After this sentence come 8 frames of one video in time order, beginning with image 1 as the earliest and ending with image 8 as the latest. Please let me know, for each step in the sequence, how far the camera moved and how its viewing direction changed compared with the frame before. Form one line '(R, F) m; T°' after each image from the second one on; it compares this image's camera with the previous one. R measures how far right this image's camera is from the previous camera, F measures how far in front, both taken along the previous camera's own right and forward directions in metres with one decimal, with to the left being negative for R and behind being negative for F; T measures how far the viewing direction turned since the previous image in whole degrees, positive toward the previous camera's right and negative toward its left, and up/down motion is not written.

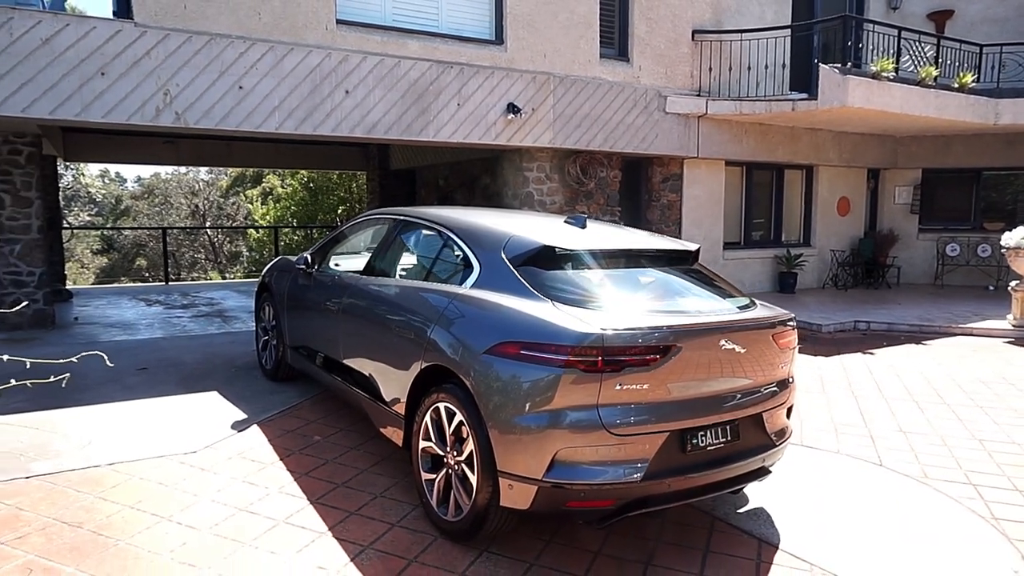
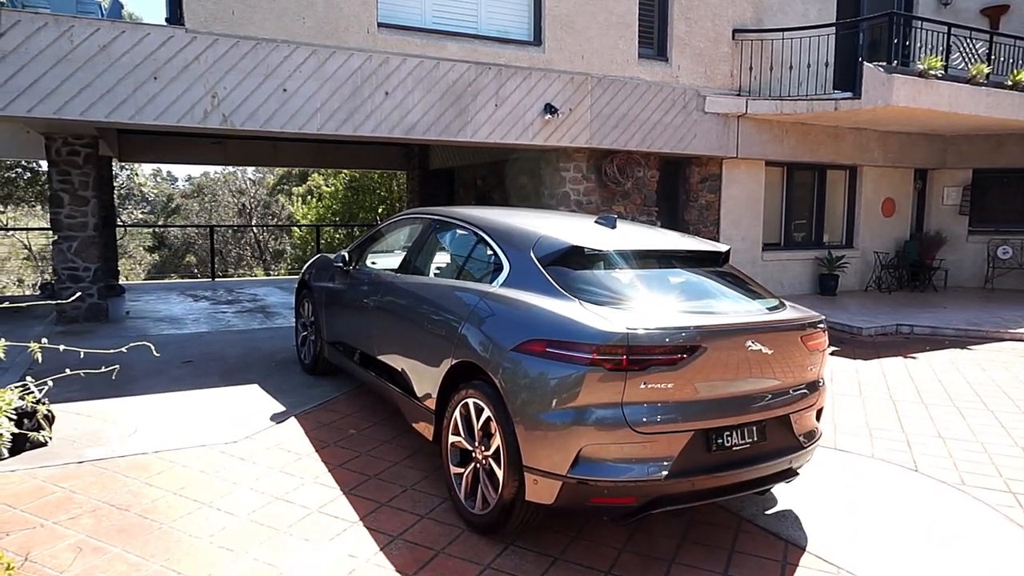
(+0.1, -0.1) m; -3°
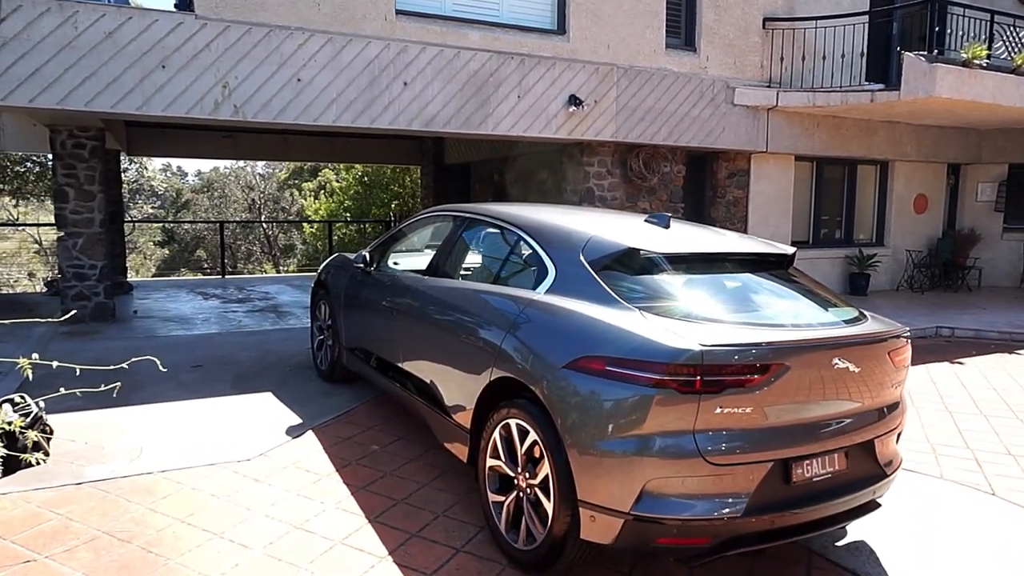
(-0.2, +0.3) m; -1°
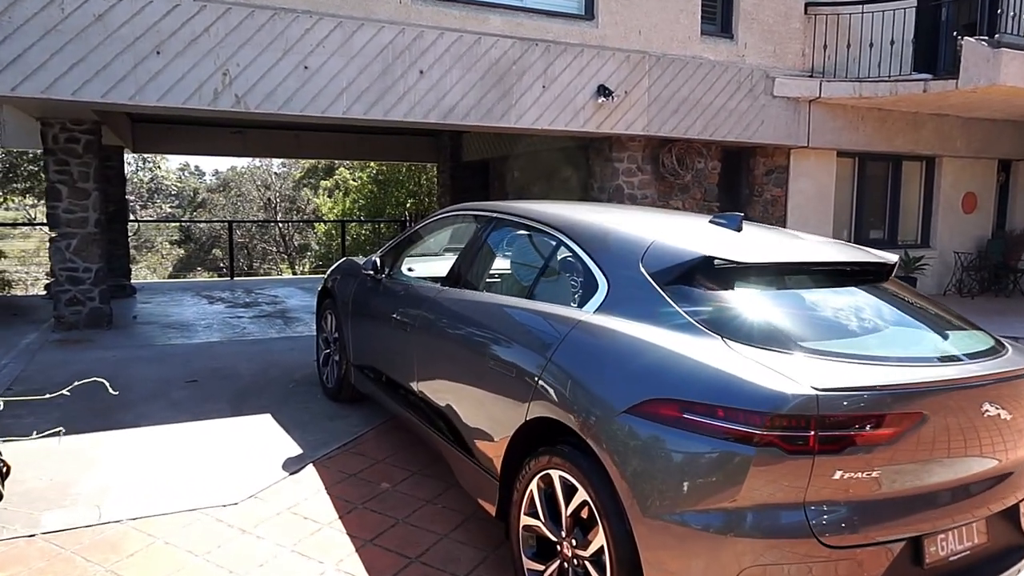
(-0.1, +0.6) m; -1°
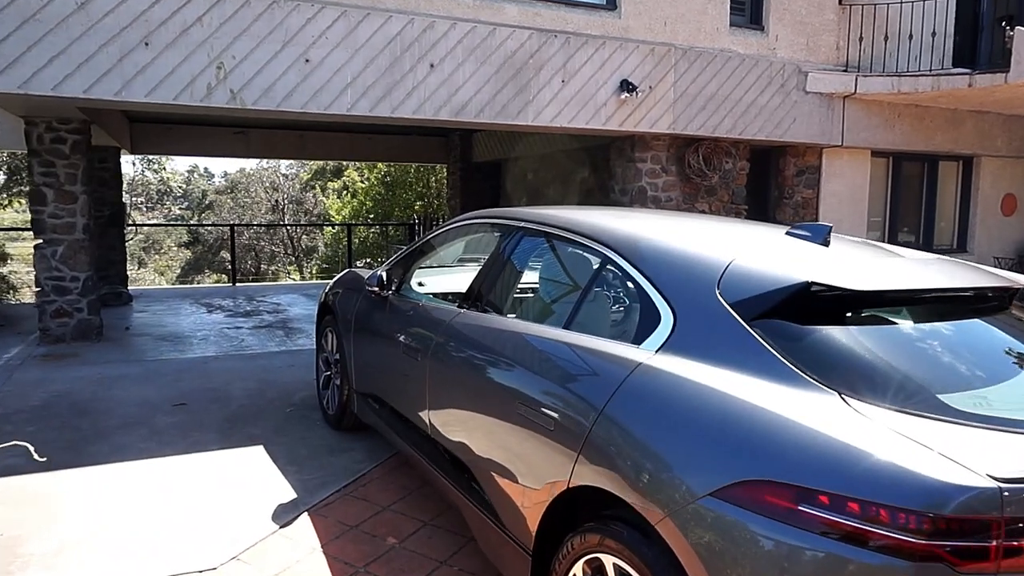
(-0.1, +0.5) m; -1°
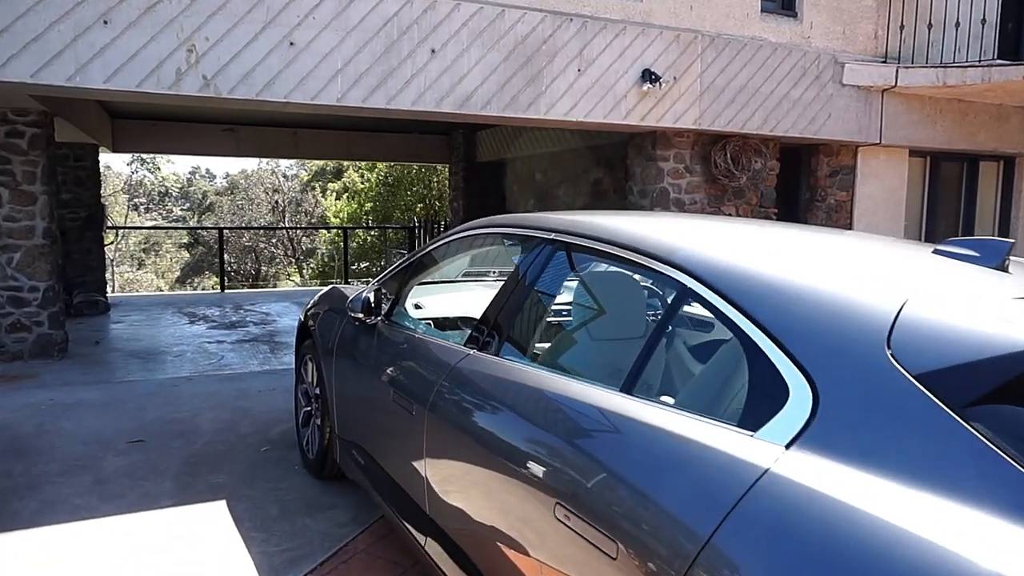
(-0.1, +0.7) m; 0°
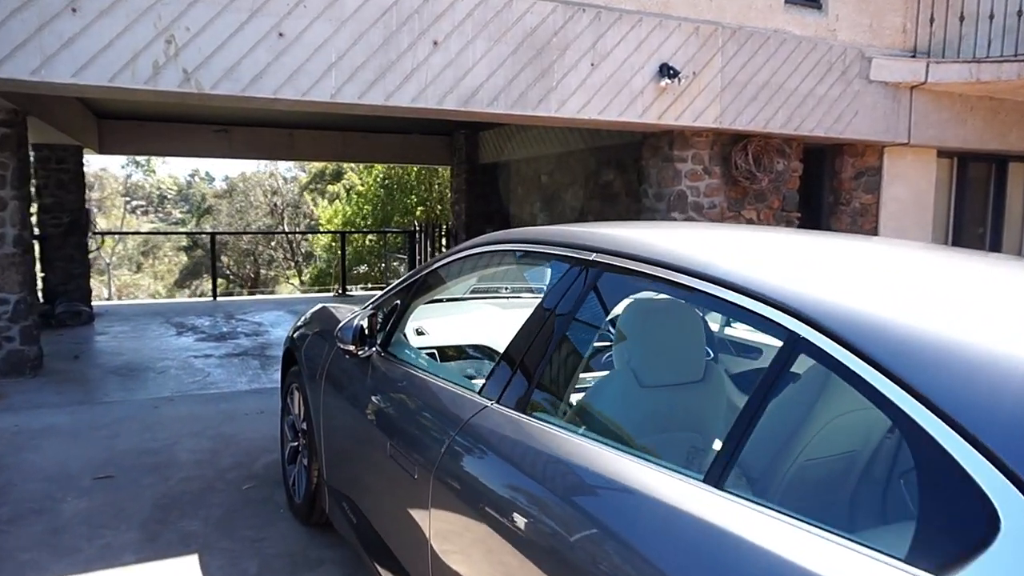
(-0.1, +0.4) m; 0°
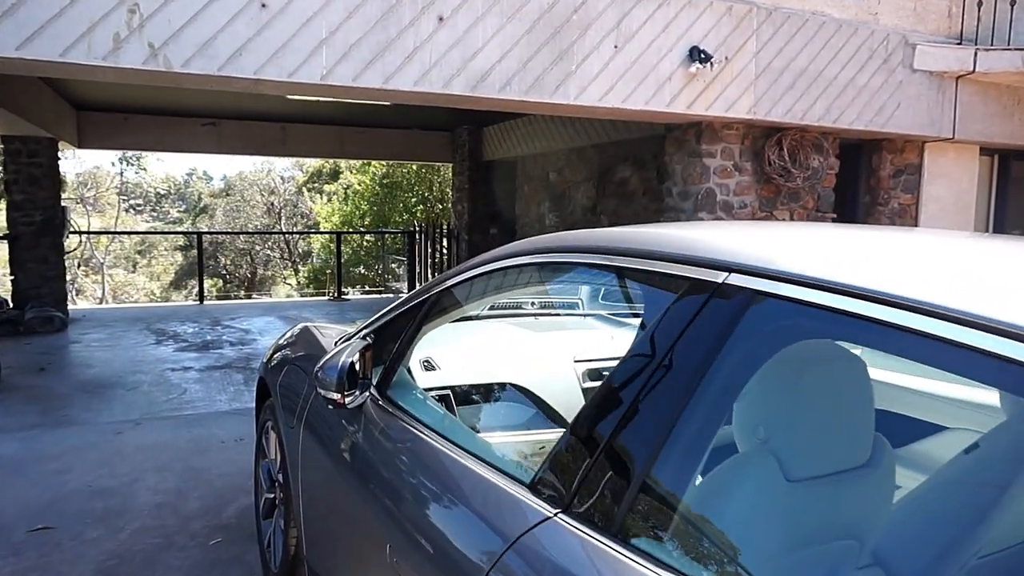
(-0.1, +0.6) m; 0°
